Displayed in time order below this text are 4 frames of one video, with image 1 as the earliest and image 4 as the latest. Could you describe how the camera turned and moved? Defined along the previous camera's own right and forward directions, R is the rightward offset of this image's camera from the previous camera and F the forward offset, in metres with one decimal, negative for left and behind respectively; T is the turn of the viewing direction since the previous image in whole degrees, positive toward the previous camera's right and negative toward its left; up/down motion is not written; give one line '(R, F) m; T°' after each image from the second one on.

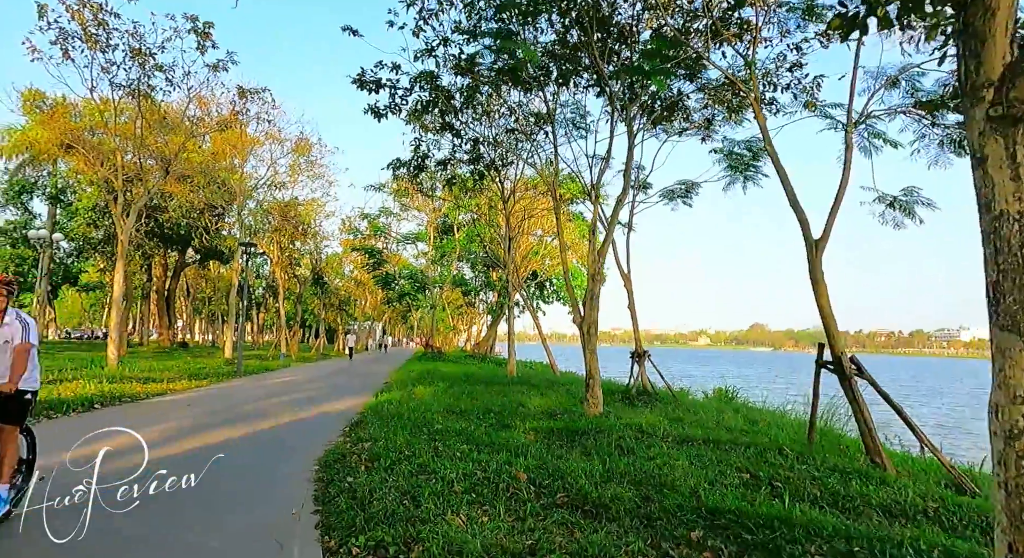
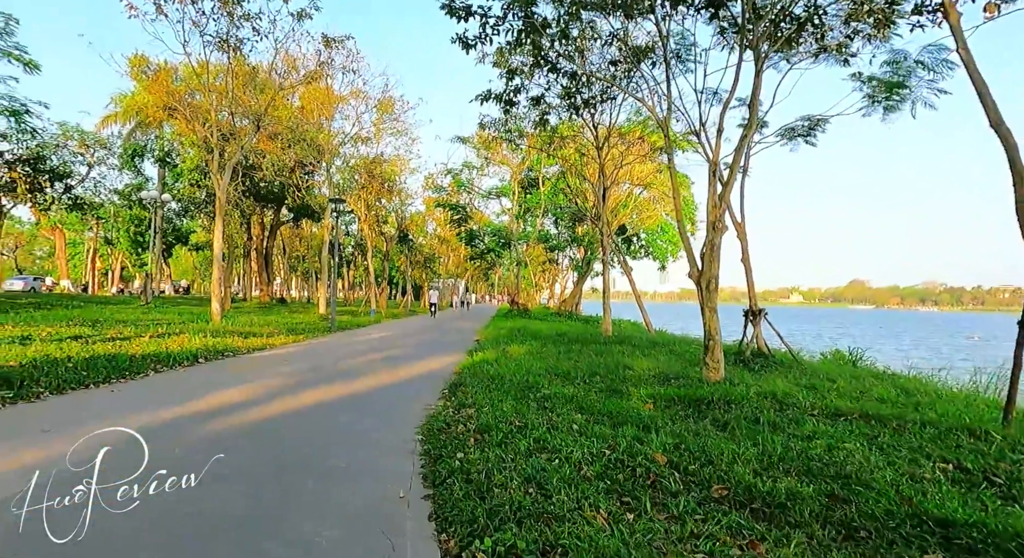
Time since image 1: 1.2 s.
(-0.4, +0.9) m; -9°
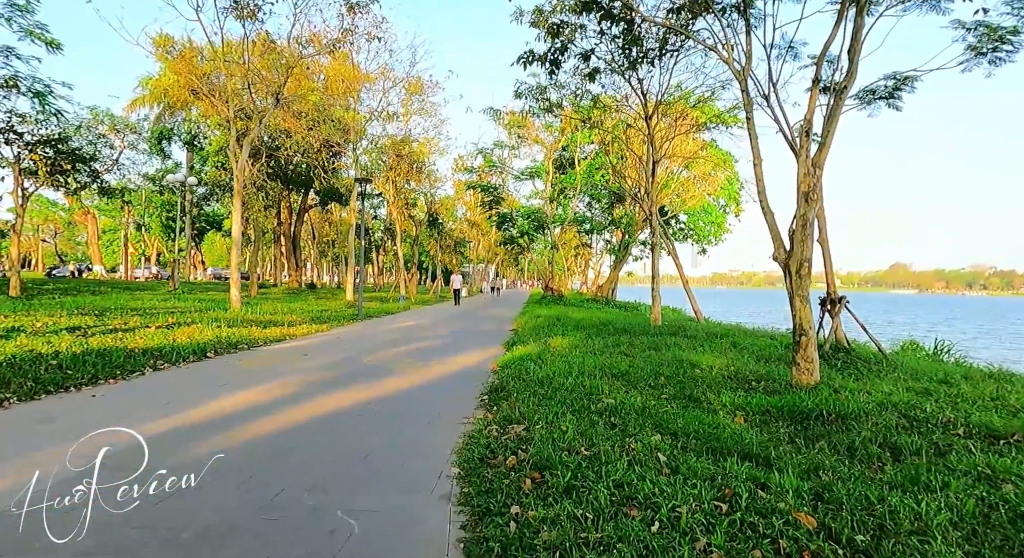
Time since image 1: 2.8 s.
(-0.3, +1.2) m; -3°
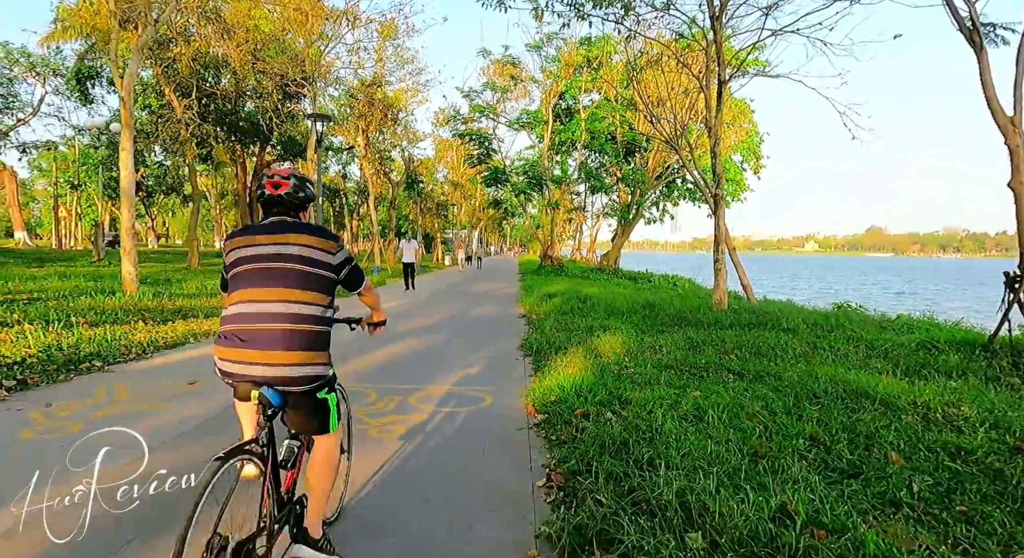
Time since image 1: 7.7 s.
(-0.6, +3.7) m; +2°
